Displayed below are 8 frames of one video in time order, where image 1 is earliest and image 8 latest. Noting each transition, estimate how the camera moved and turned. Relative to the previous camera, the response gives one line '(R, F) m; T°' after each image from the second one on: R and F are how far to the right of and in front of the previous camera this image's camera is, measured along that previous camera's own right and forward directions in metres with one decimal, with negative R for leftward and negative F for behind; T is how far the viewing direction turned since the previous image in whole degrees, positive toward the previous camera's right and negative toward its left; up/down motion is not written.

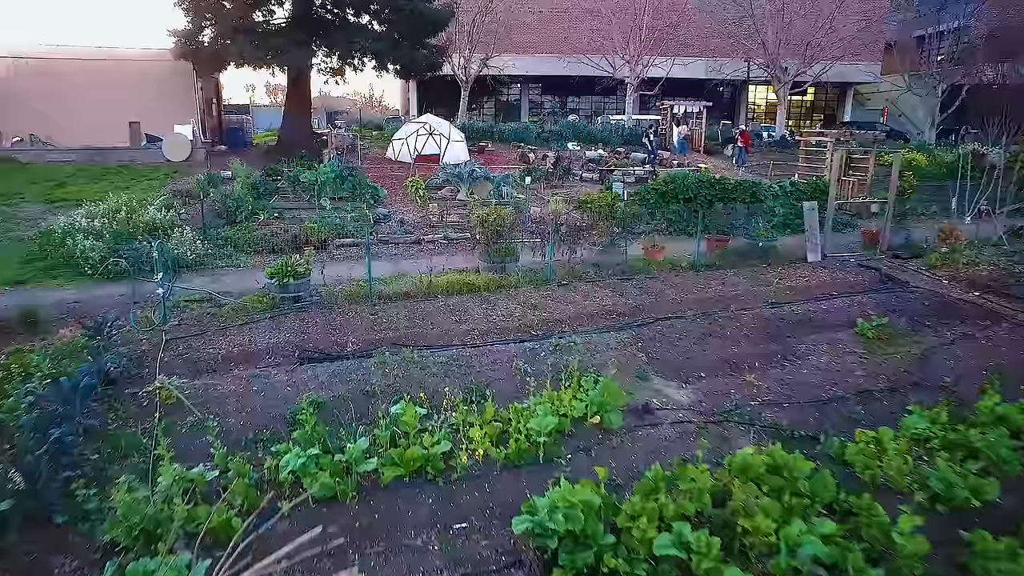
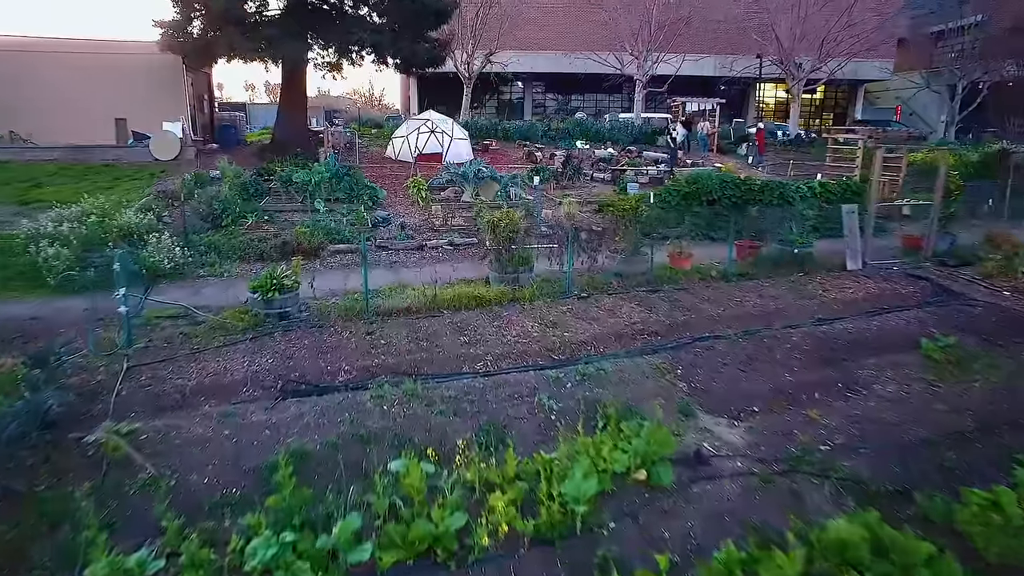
(-0.2, +0.9) m; 0°
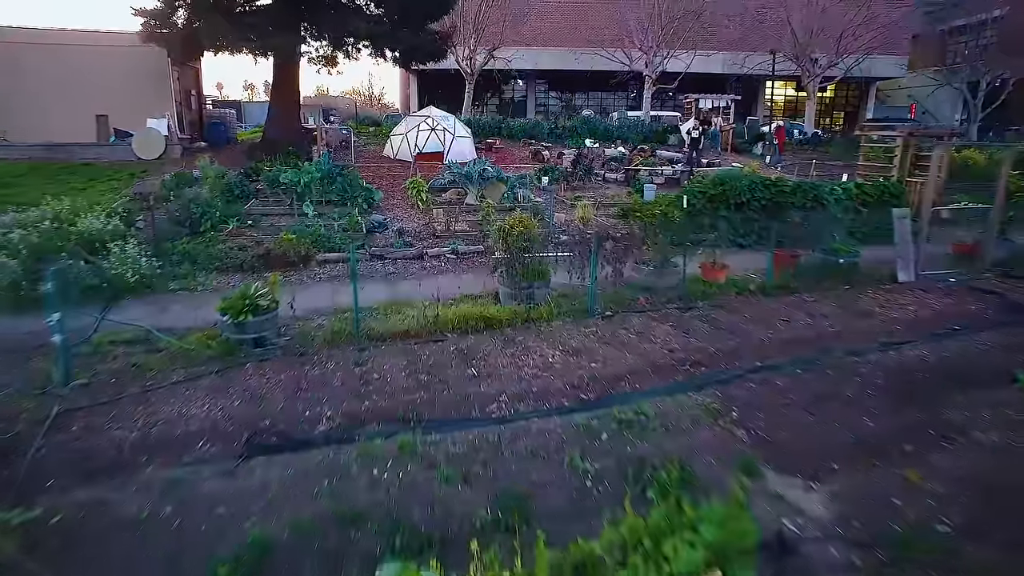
(-0.1, +1.1) m; 0°
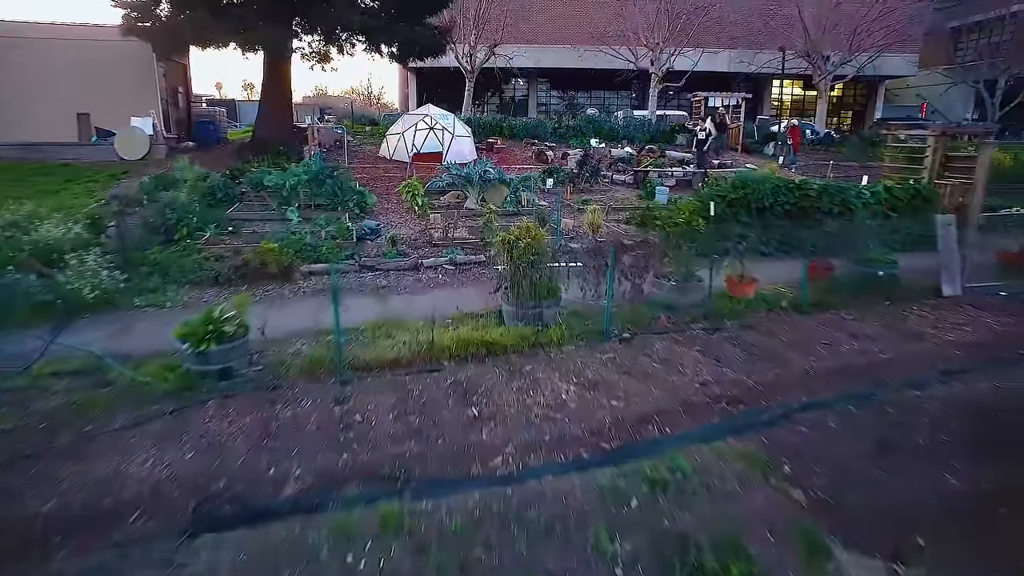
(0.0, +0.8) m; 0°
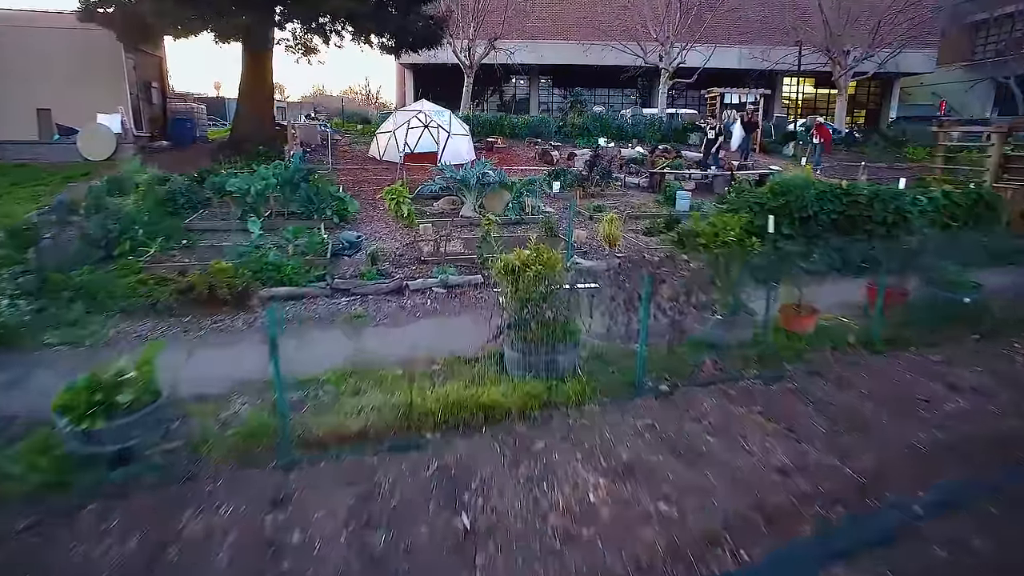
(0.0, +1.4) m; 0°
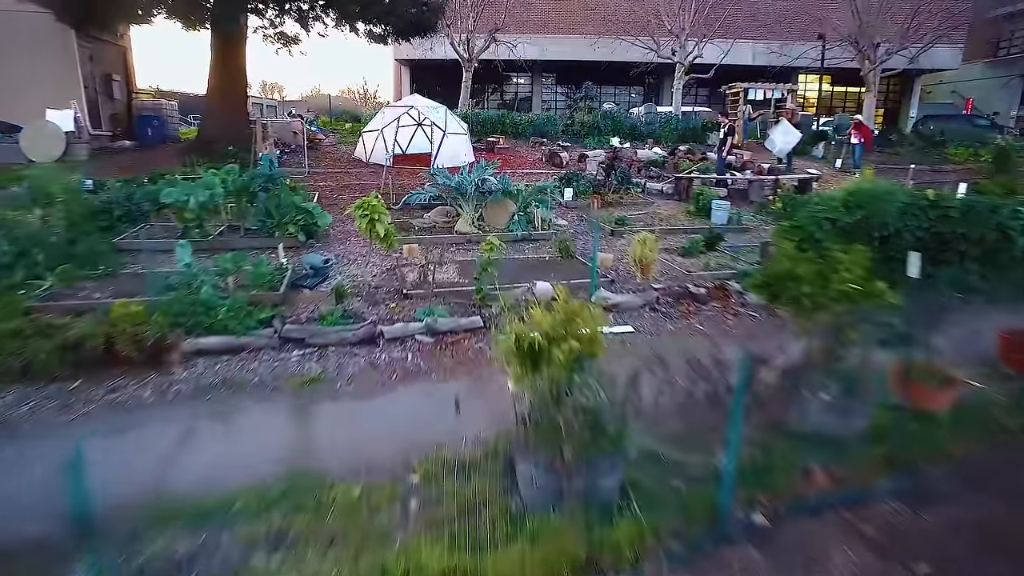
(-0.1, +1.7) m; 0°
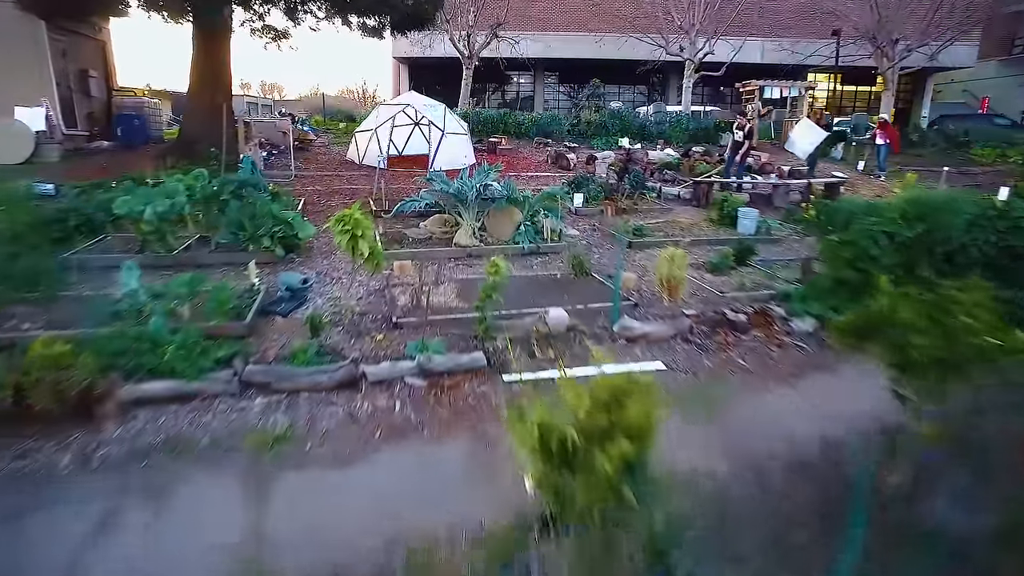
(-0.1, +0.9) m; 0°
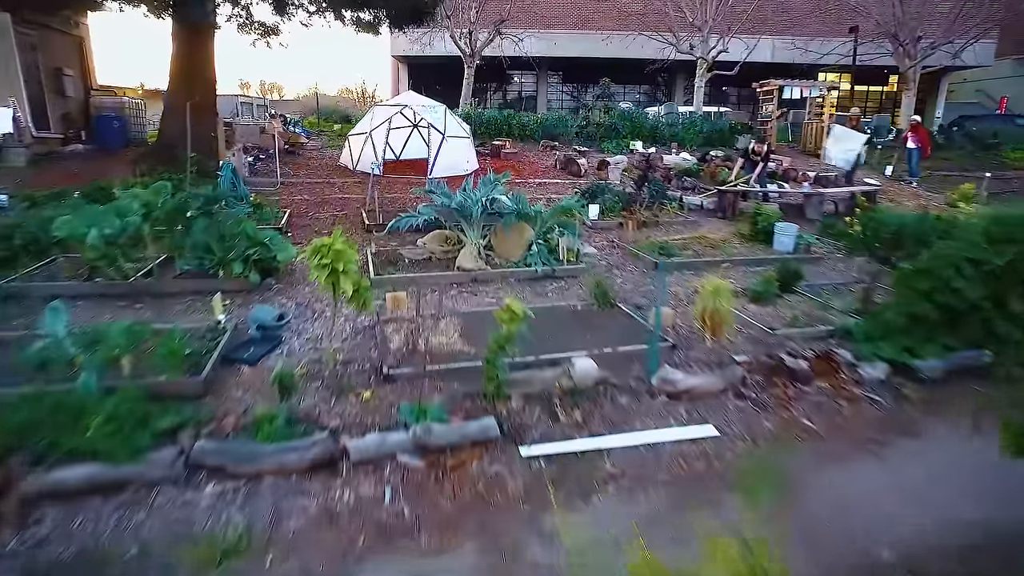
(-0.1, +0.9) m; 0°
